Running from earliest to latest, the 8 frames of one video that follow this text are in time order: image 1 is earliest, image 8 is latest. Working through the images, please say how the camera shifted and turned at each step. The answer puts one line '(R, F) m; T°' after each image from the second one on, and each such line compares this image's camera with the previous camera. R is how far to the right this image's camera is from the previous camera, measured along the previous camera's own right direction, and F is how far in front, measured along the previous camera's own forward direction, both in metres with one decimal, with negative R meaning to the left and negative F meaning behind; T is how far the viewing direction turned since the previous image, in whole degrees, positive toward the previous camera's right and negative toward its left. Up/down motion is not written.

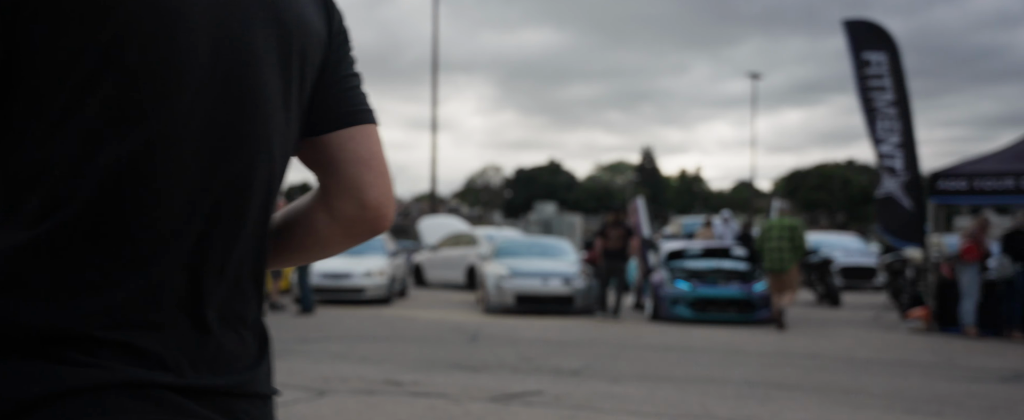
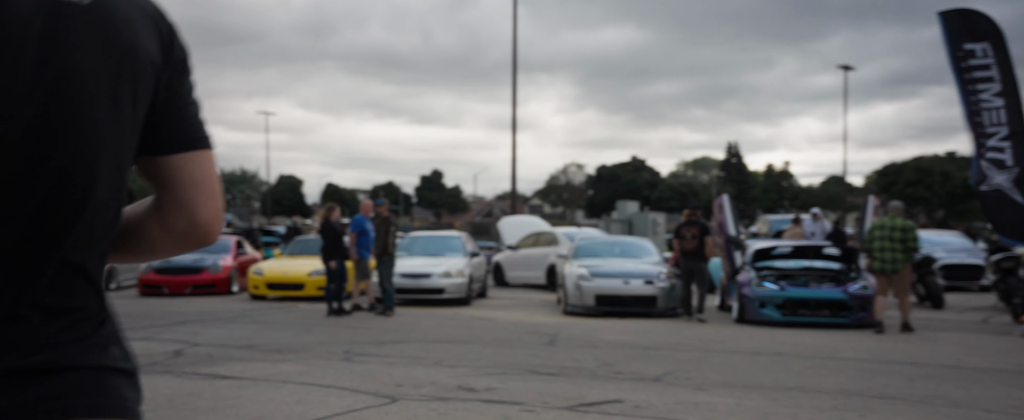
(0.0, +0.2) m; -6°
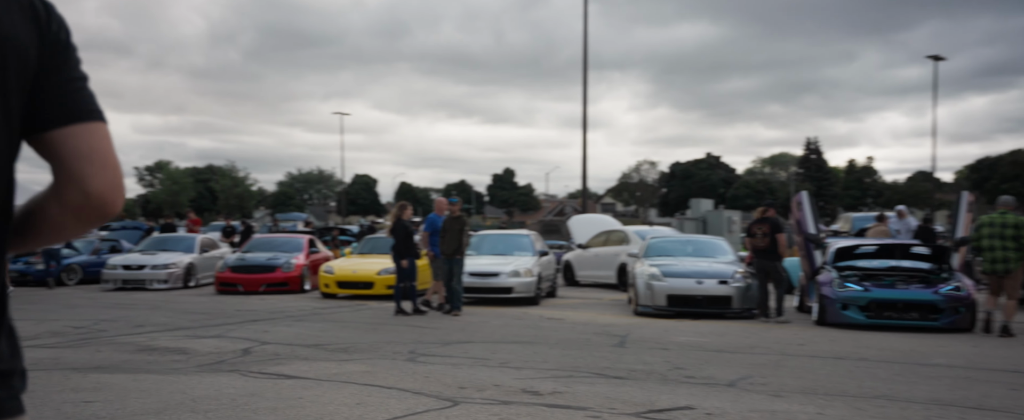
(0.0, +0.2) m; -5°
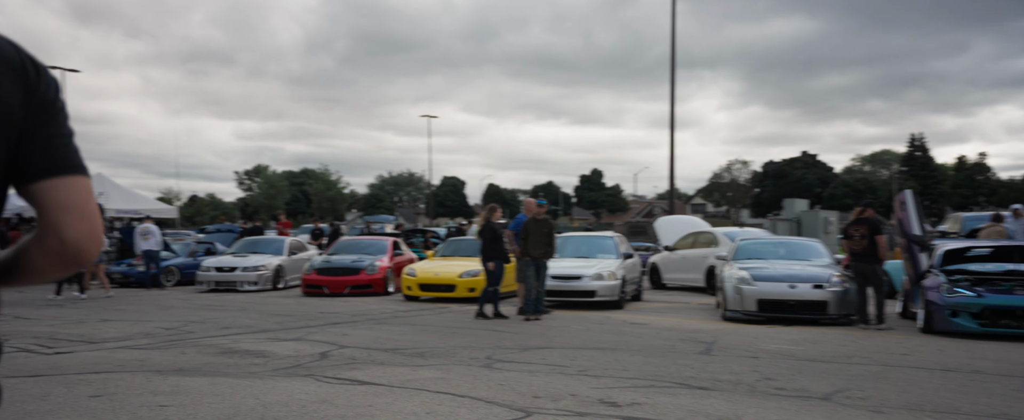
(+0.1, +0.2) m; -6°
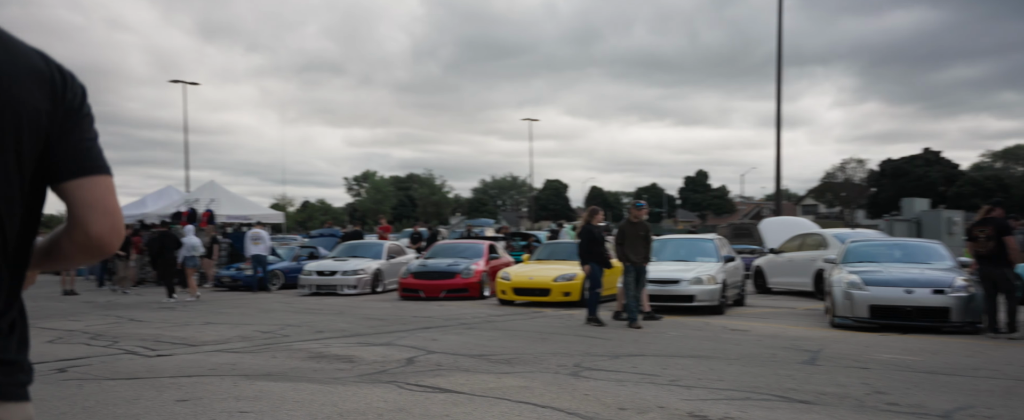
(+0.1, +0.2) m; -7°
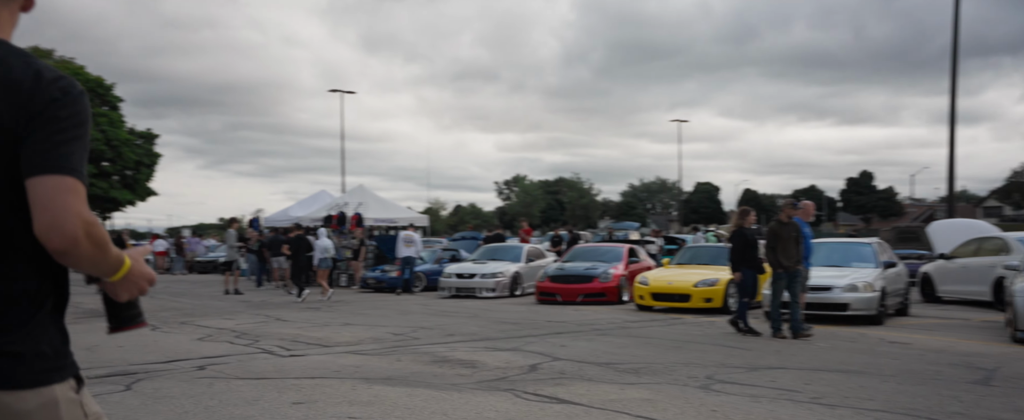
(+0.2, +0.3) m; -10°
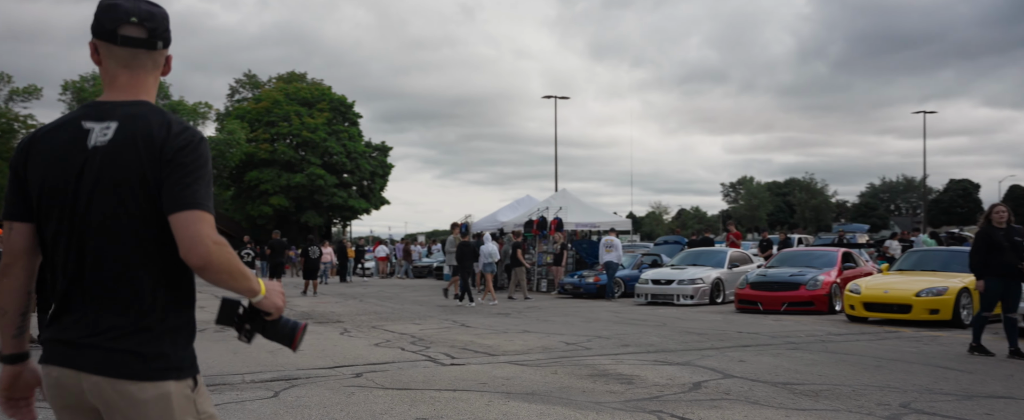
(+0.5, +0.5) m; -15°
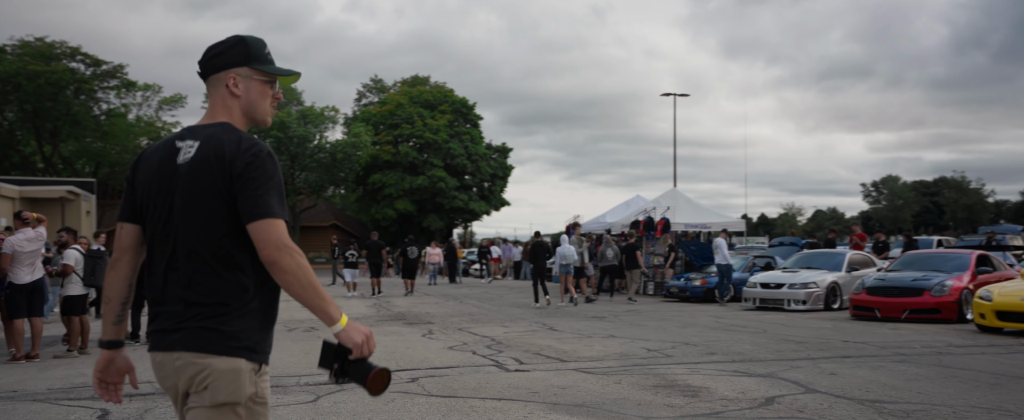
(+0.5, +0.4) m; -9°
